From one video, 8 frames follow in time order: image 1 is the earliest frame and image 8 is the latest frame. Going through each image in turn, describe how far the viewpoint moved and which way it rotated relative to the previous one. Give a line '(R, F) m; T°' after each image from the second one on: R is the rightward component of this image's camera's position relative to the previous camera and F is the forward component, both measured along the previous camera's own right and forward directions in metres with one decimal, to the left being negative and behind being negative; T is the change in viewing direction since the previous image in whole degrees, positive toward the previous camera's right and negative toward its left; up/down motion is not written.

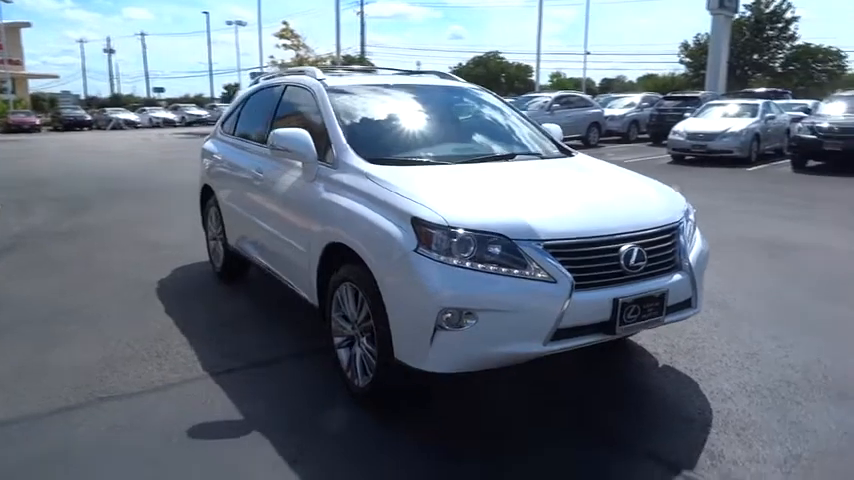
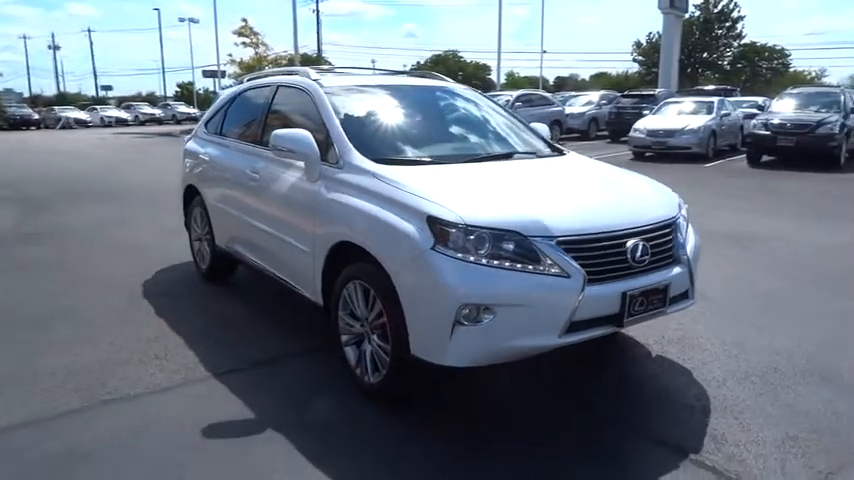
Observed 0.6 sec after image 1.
(-0.3, -0.1) m; +4°
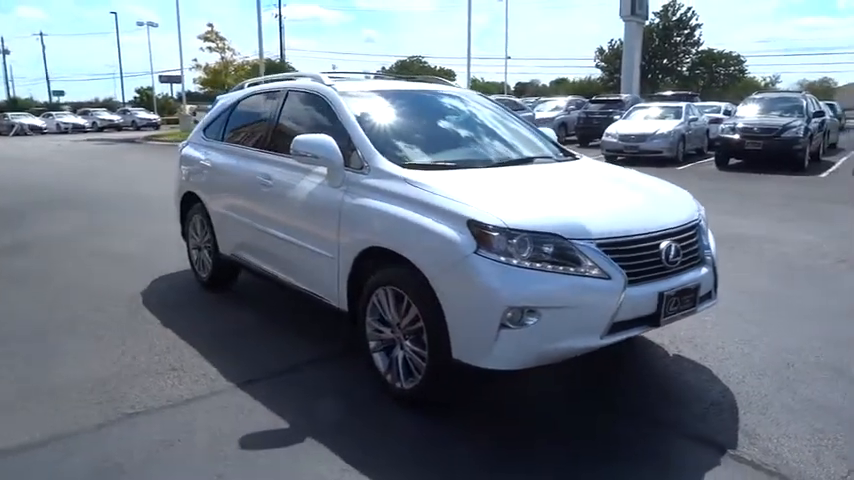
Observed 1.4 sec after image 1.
(-0.4, 0.0) m; +3°
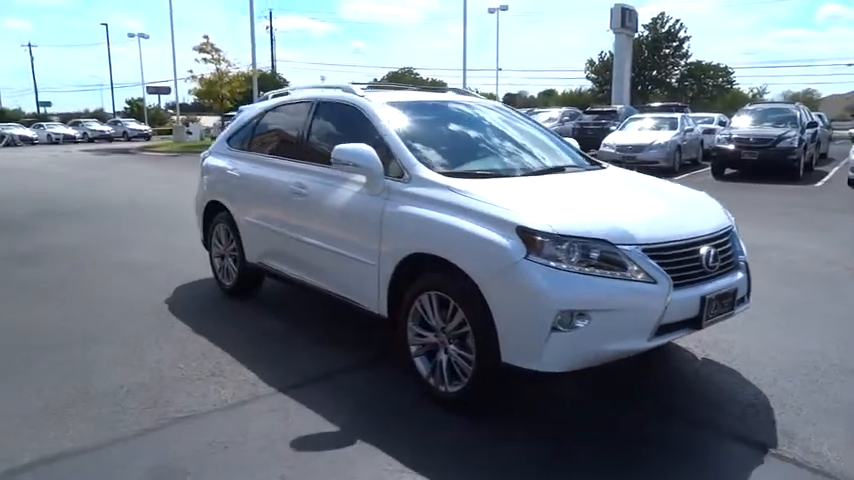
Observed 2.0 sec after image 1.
(-0.3, -0.1) m; +1°
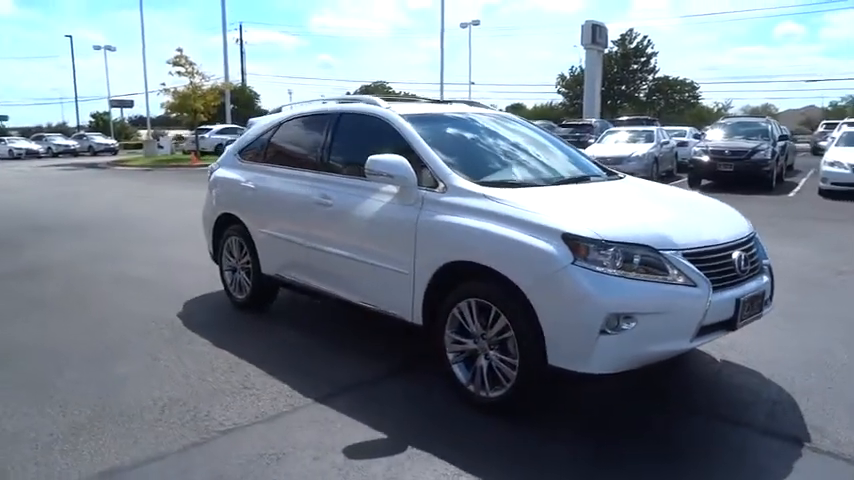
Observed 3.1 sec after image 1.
(-0.4, -0.1) m; +3°
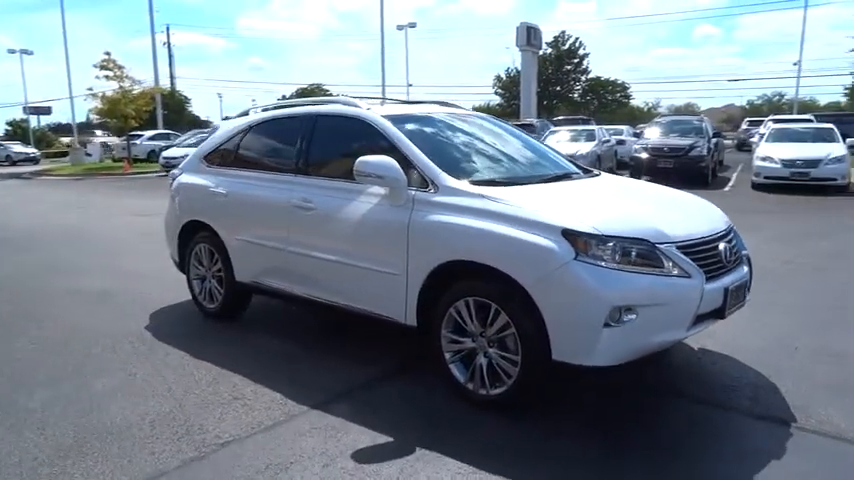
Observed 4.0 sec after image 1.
(-0.4, 0.0) m; +5°
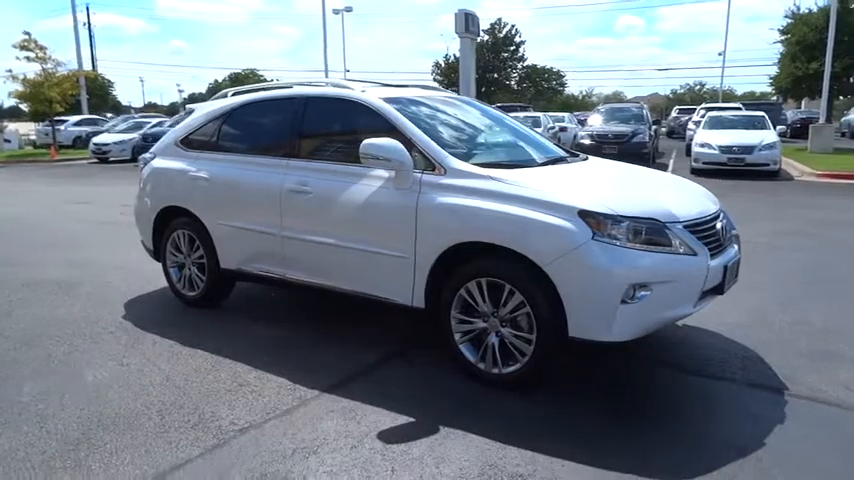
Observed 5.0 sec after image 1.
(-0.5, 0.0) m; +6°
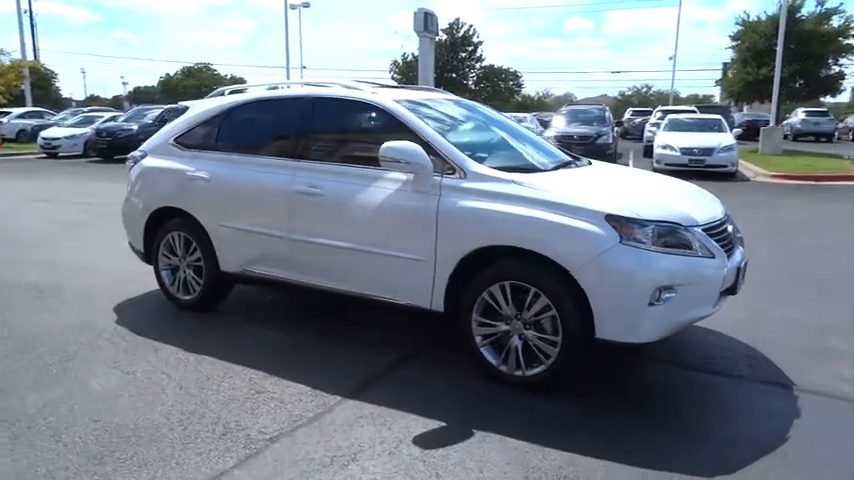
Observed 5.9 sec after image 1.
(-0.5, 0.0) m; +4°
